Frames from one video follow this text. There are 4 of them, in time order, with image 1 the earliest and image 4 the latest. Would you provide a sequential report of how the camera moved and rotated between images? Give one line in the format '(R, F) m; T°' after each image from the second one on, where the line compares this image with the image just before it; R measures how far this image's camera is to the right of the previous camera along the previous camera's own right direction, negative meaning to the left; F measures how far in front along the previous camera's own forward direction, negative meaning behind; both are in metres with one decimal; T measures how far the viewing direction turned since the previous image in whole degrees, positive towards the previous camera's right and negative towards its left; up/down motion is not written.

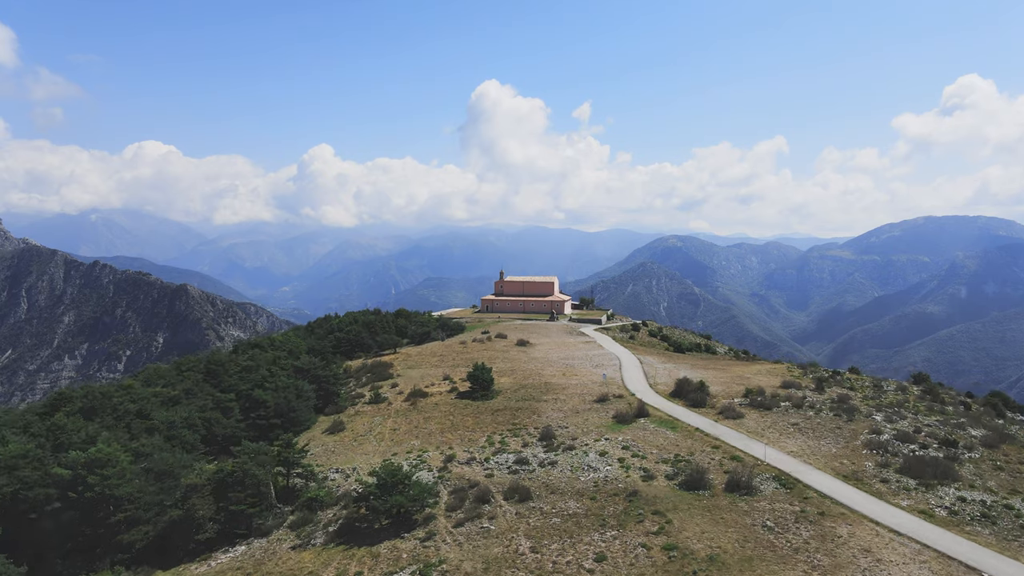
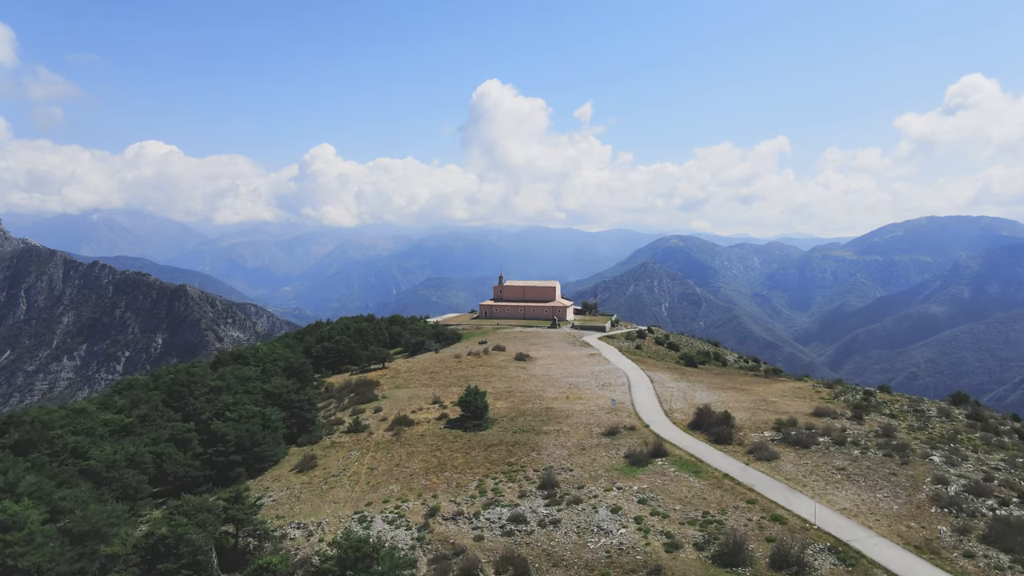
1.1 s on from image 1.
(+0.3, +4.2) m; 0°
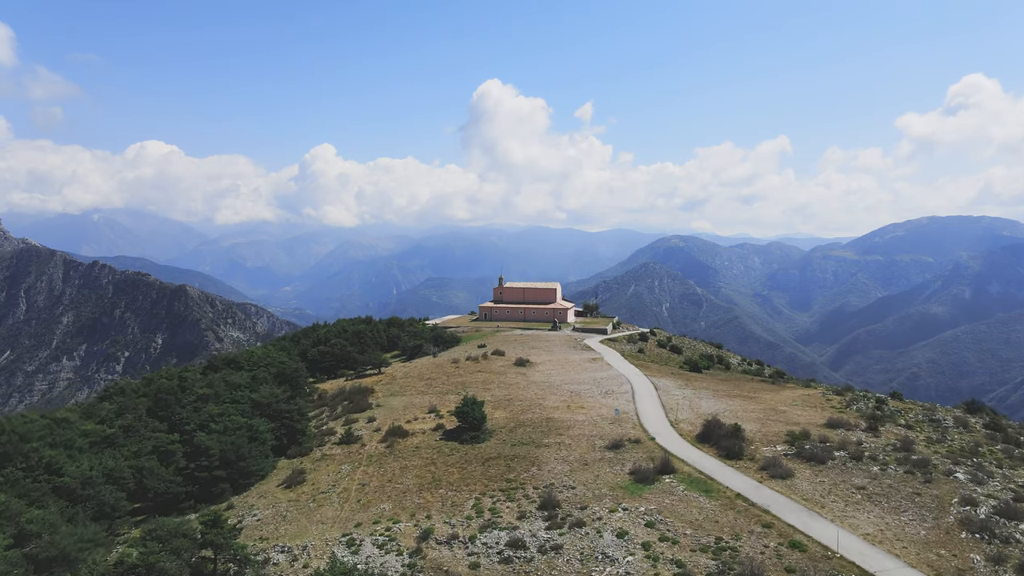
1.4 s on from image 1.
(+0.1, +1.4) m; 0°
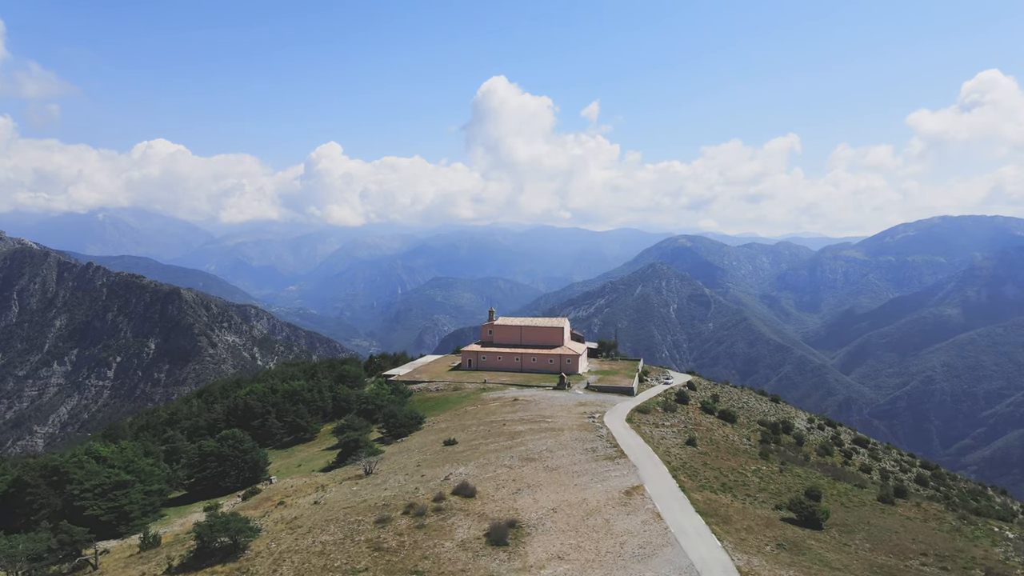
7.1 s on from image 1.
(+1.7, +22.5) m; -1°
